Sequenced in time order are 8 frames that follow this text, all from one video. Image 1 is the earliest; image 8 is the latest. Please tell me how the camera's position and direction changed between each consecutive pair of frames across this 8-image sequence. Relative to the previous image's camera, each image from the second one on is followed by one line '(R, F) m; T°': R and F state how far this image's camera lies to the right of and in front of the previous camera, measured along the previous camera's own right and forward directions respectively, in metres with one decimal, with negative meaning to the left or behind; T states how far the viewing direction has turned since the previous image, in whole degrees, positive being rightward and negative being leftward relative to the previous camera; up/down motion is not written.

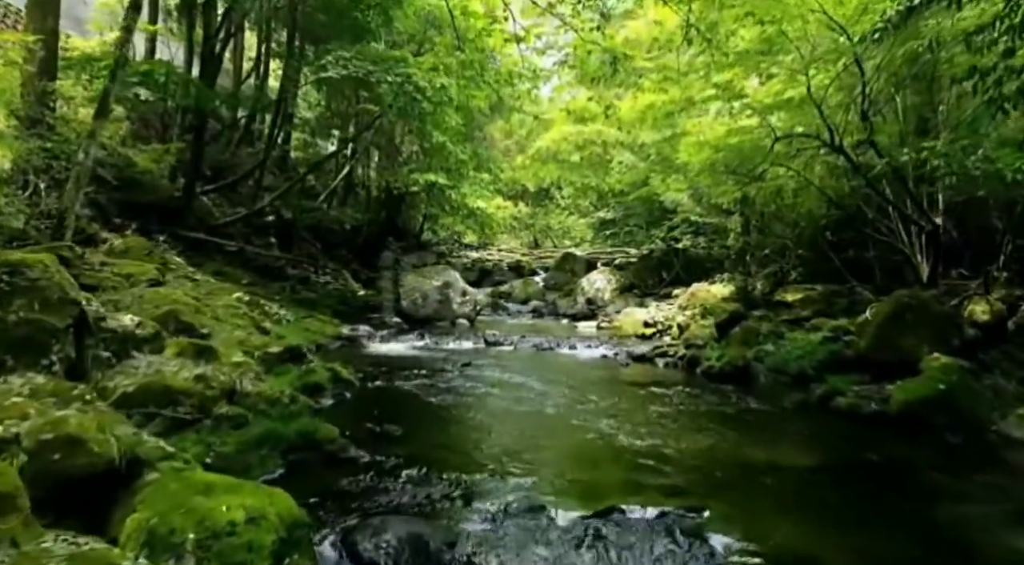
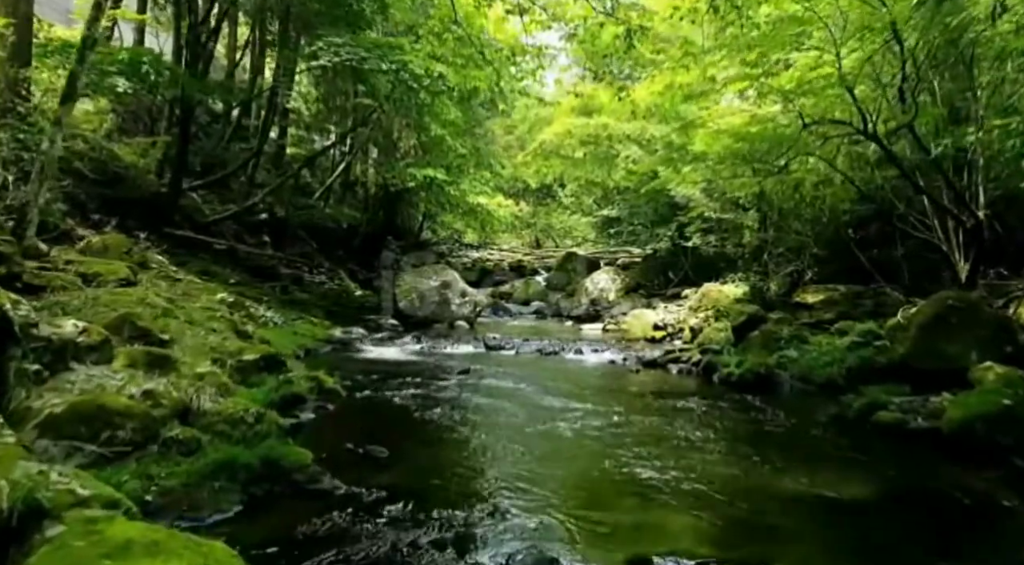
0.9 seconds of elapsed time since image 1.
(0.0, +0.9) m; 0°
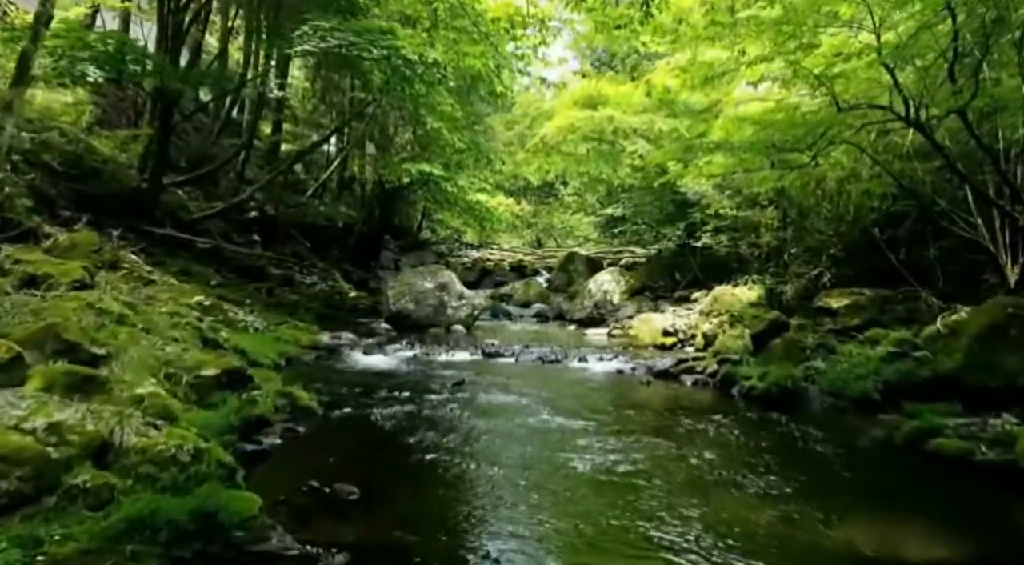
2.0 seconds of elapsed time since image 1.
(0.0, +1.1) m; 0°
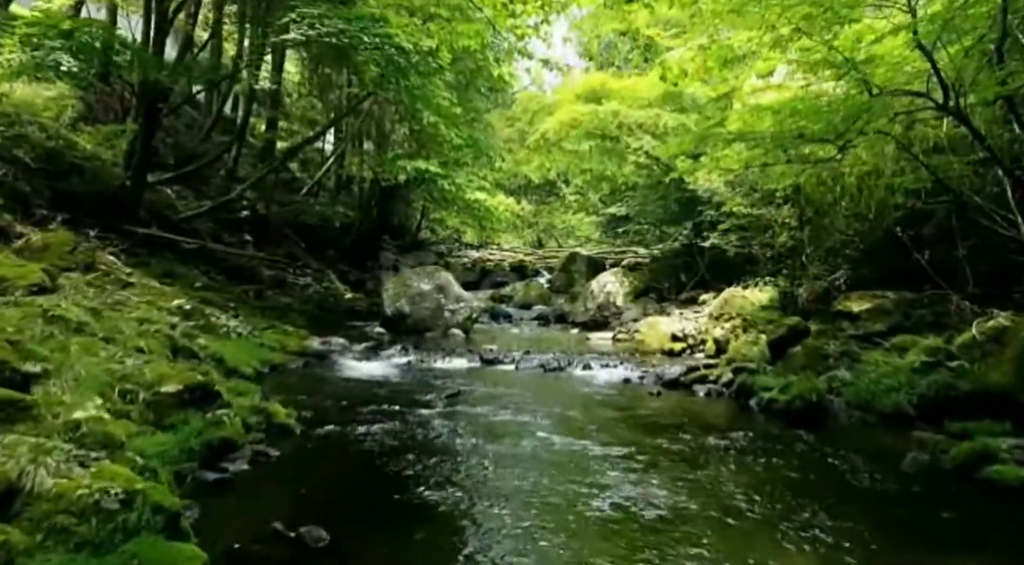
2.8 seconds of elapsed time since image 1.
(0.0, +0.8) m; 0°
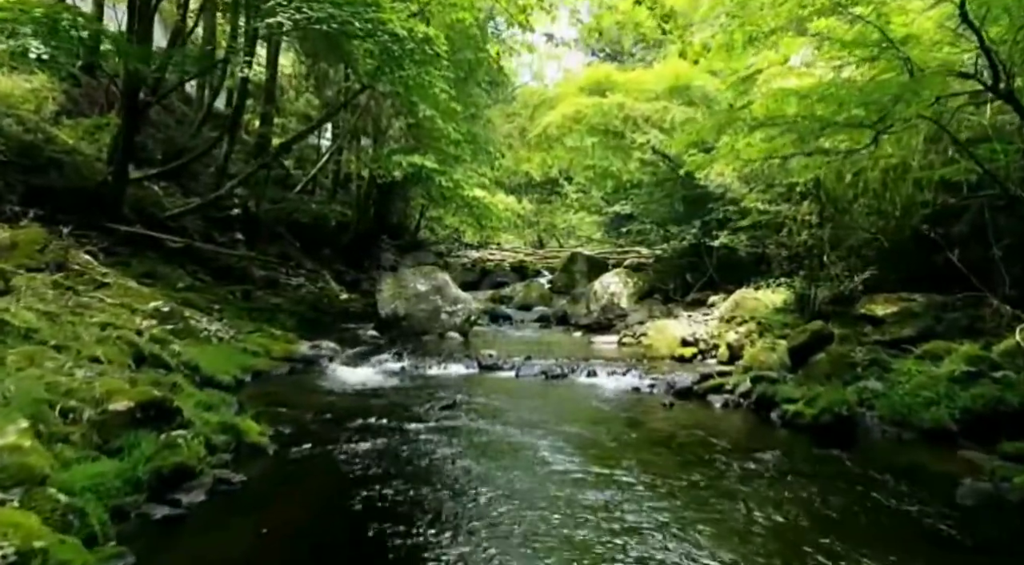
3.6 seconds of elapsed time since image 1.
(0.0, +0.8) m; 0°
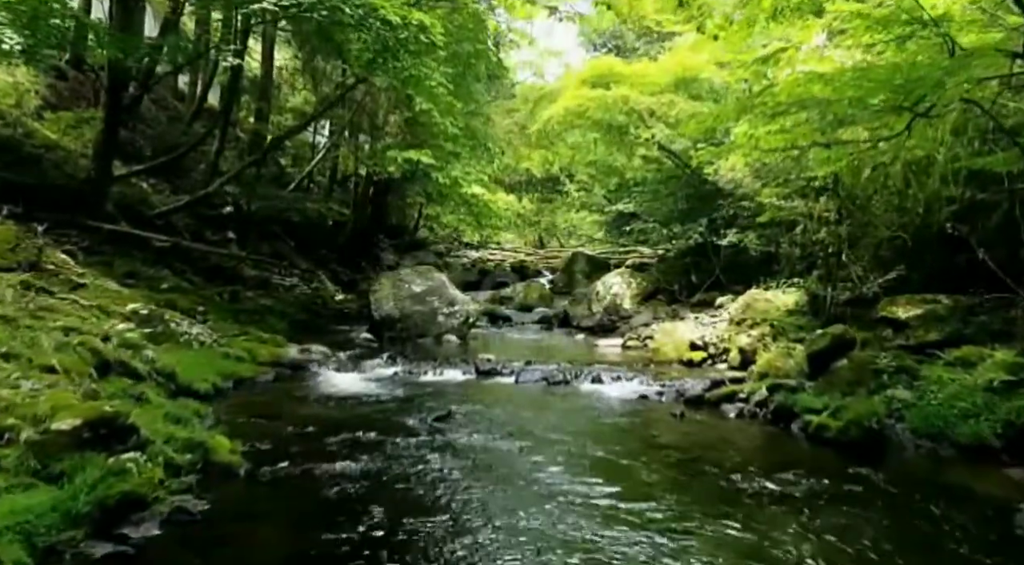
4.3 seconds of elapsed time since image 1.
(0.0, +0.7) m; 0°
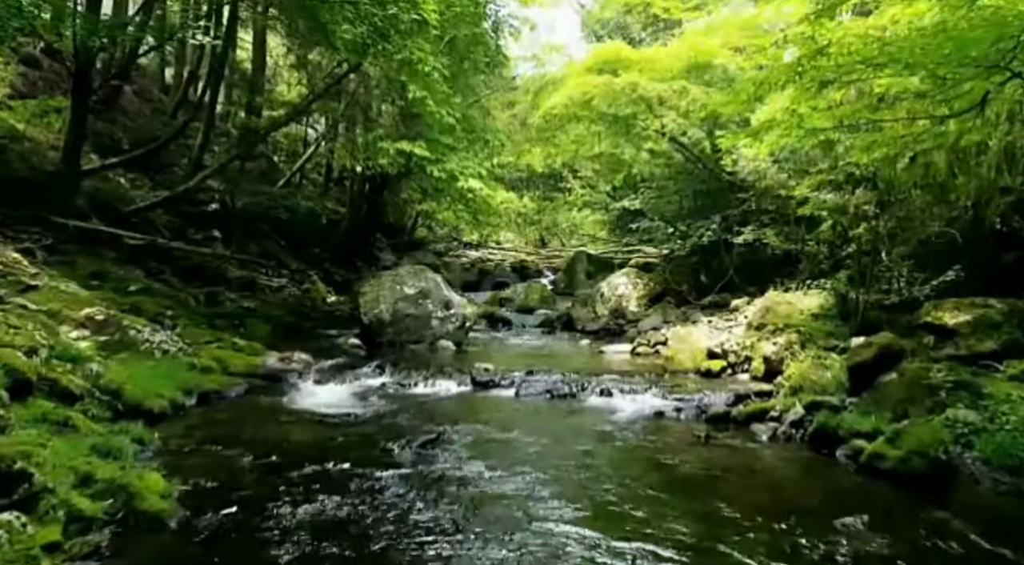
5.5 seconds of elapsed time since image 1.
(0.0, +1.2) m; 0°
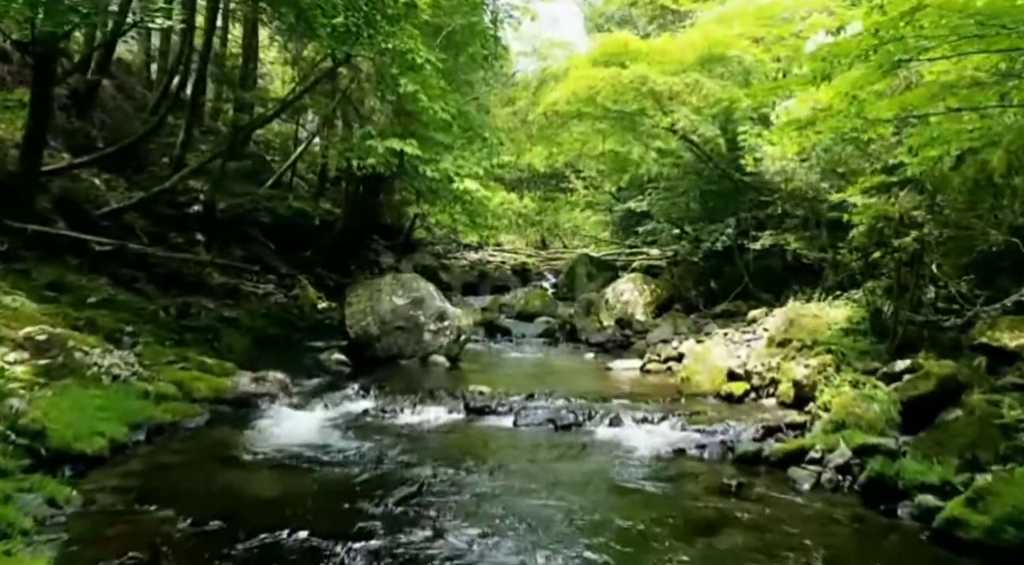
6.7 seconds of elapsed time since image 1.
(0.0, +1.2) m; 0°
